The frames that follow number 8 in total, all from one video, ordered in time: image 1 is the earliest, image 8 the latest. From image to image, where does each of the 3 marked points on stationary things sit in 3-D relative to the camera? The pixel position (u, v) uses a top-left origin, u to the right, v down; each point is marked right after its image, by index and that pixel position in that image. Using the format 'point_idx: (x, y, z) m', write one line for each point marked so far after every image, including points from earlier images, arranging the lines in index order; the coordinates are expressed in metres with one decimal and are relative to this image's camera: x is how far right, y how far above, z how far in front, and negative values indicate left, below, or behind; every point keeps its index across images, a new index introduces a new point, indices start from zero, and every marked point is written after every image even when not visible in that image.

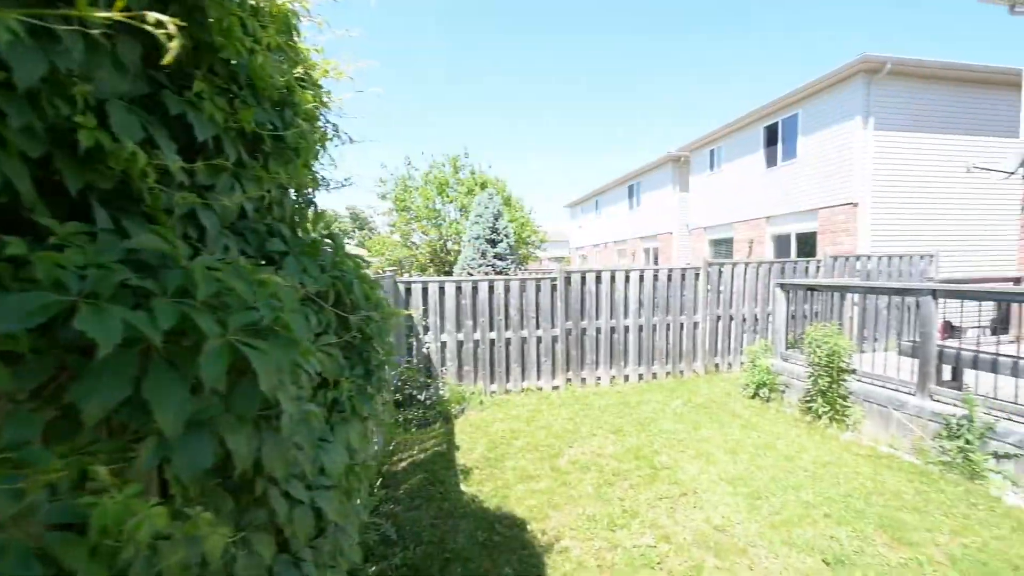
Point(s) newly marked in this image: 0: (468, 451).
0: (-0.5, -1.7, +4.2) m
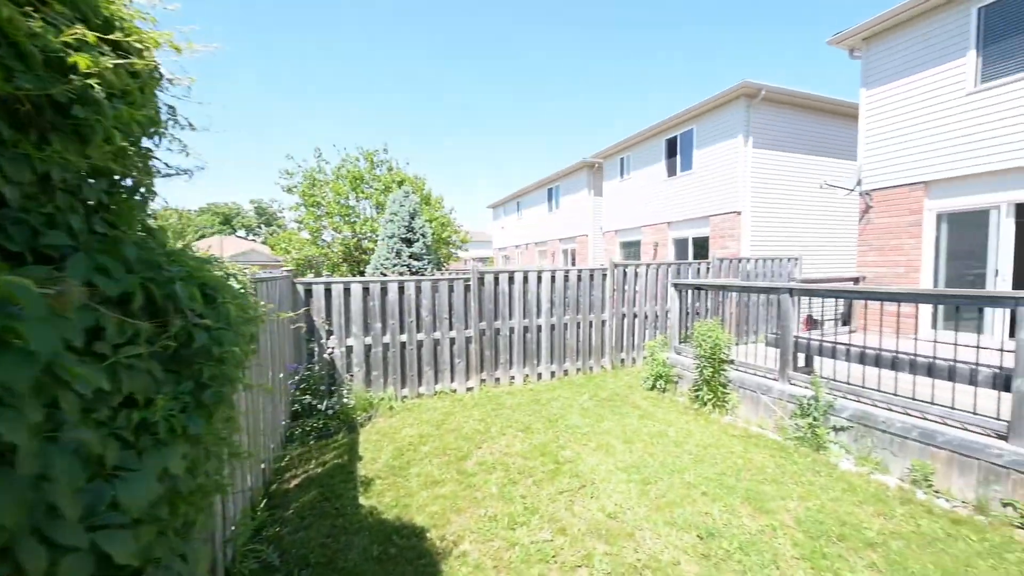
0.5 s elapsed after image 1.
0: (-1.4, -1.7, +4.0) m
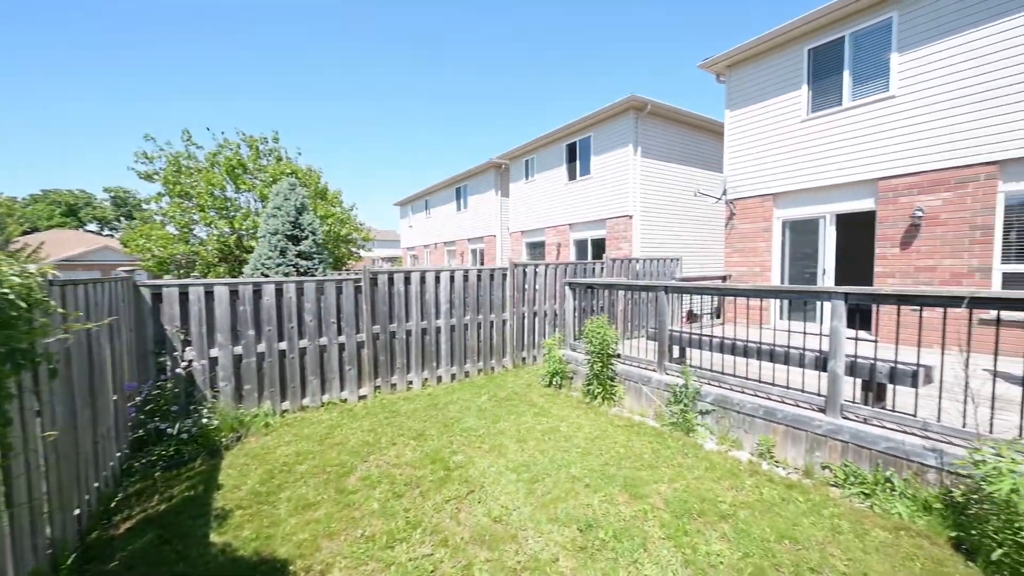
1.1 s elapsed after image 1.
0: (-2.4, -1.7, +3.5) m
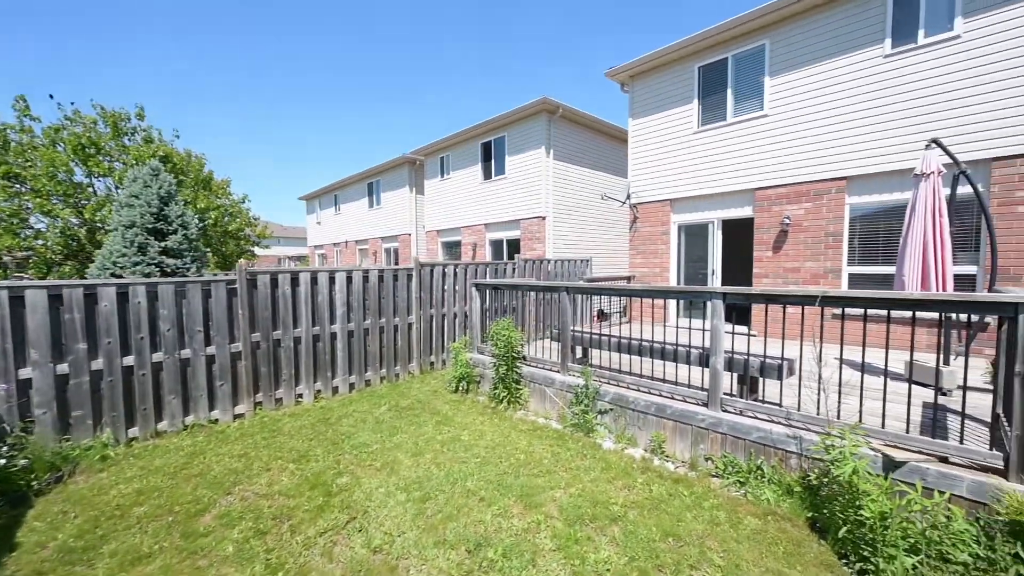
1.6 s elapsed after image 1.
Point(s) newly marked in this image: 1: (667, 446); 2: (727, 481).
0: (-3.2, -1.7, +2.7) m
1: (+1.4, -1.4, +3.7) m
2: (+1.7, -1.5, +3.2) m
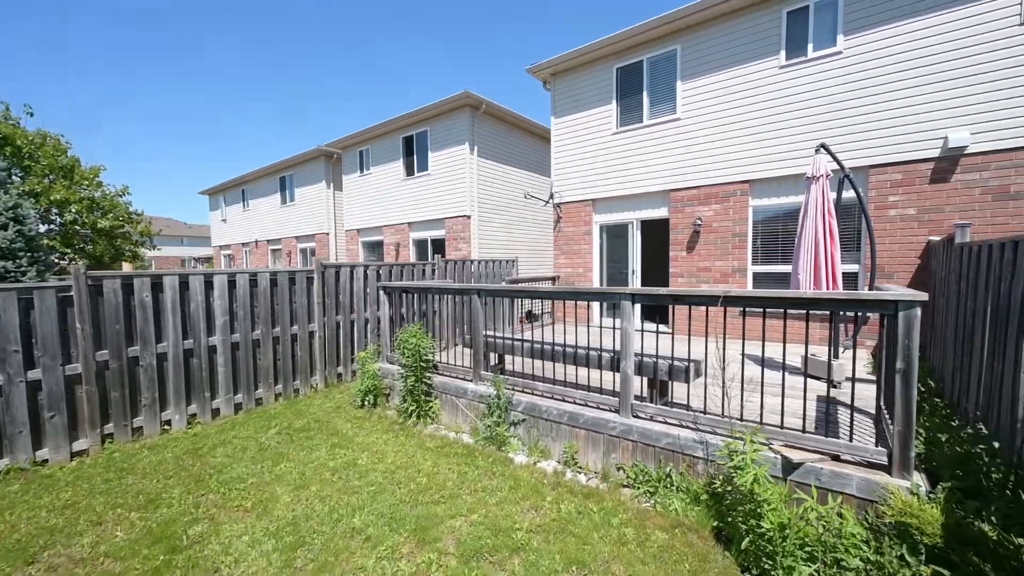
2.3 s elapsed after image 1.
0: (-3.8, -1.8, +1.8) m
1: (+0.6, -1.4, +3.5) m
2: (+0.9, -1.5, +3.0) m
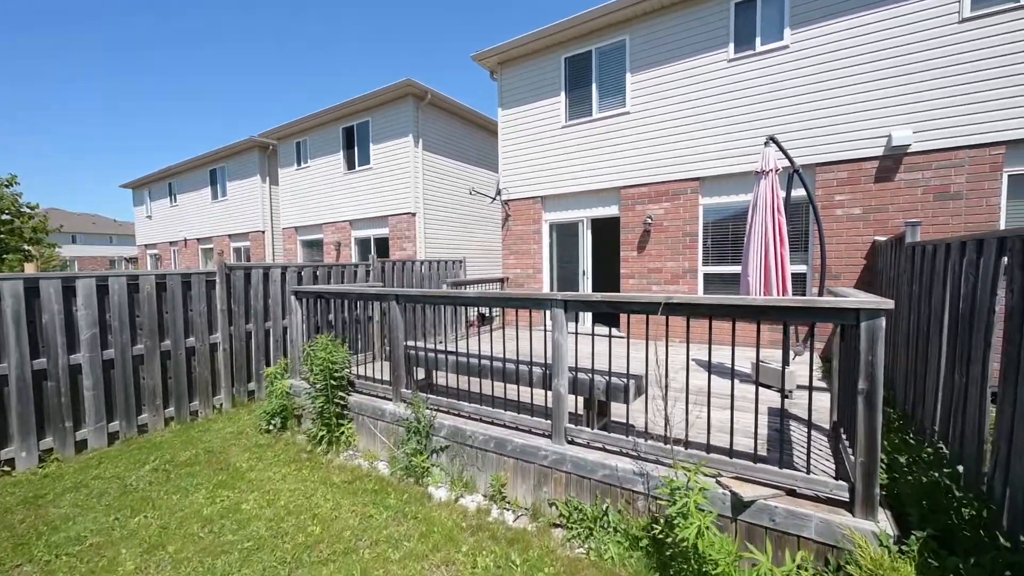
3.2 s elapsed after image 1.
0: (-4.2, -1.9, +1.0) m
1: (0.0, -1.5, +3.0) m
2: (+0.4, -1.6, +2.6) m
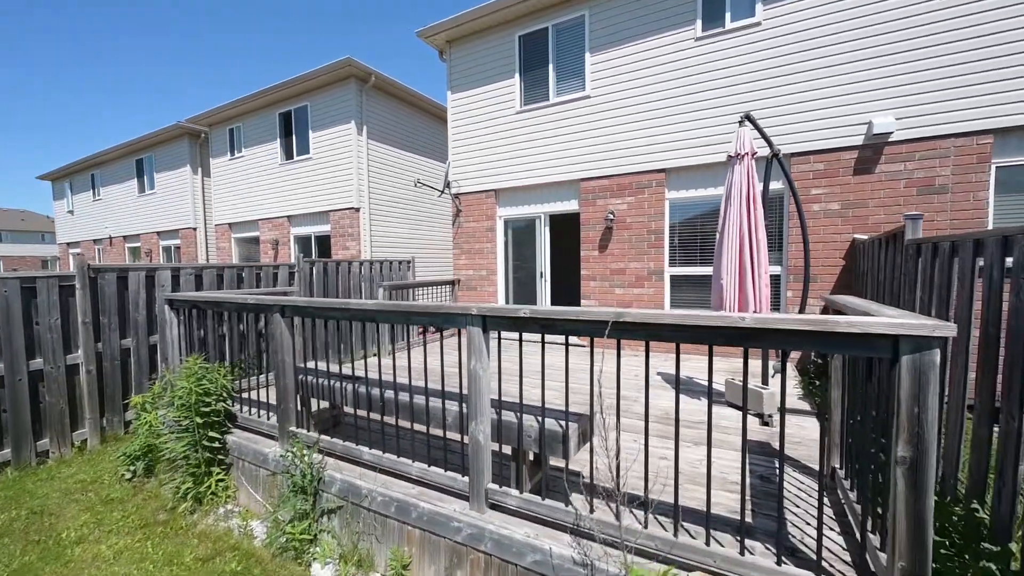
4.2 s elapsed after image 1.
0: (-4.6, -1.9, -0.1) m
1: (-0.5, -1.5, +2.2) m
2: (-0.1, -1.6, +1.8) m
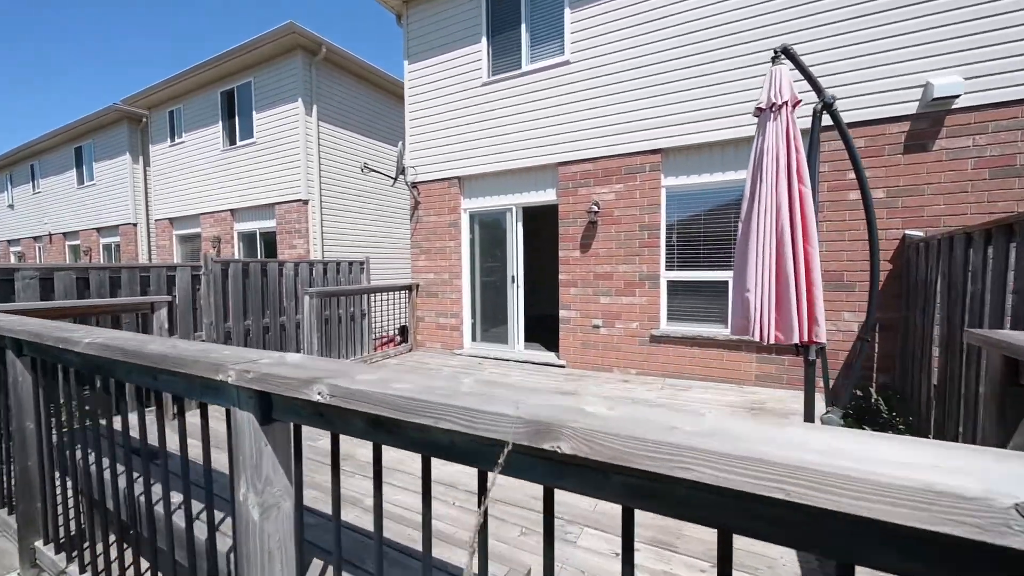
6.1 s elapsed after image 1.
0: (-5.0, -2.0, -1.3) m
1: (-0.9, -1.6, +1.1) m
2: (-0.5, -1.7, +0.7) m
